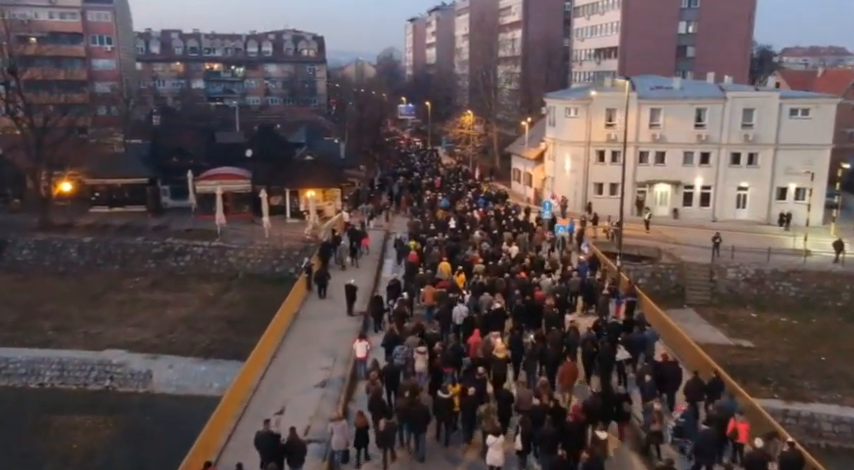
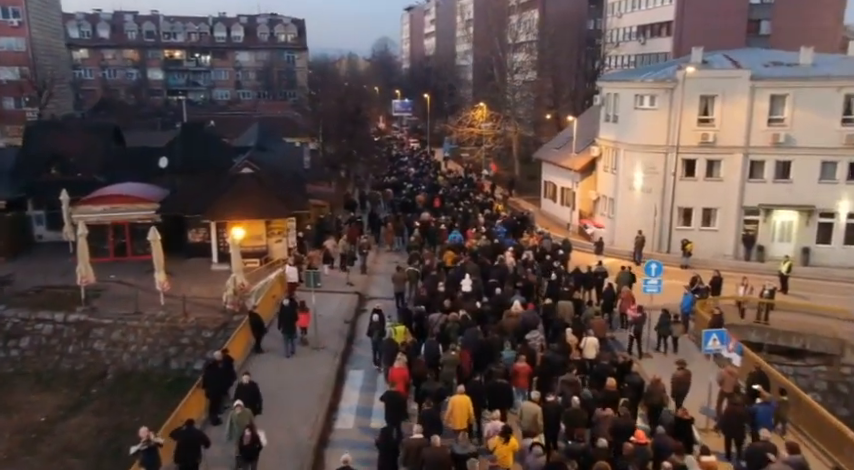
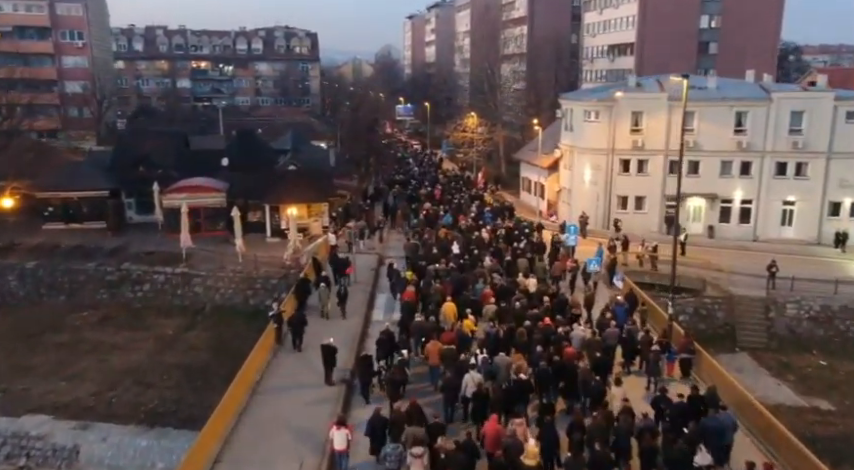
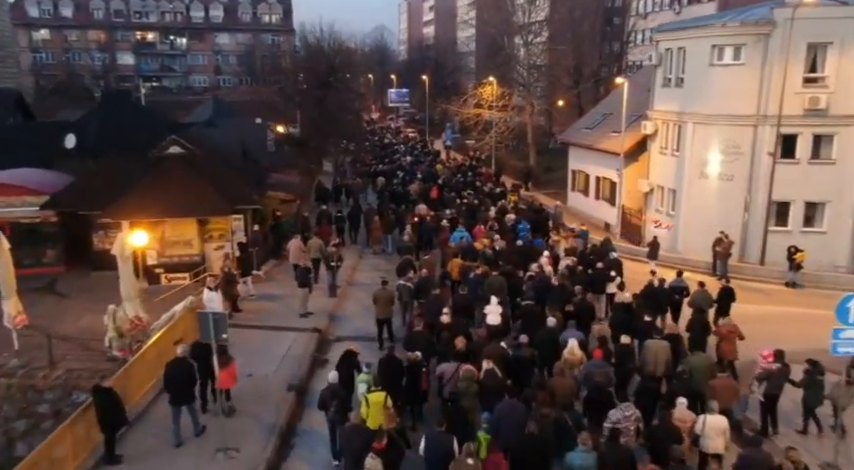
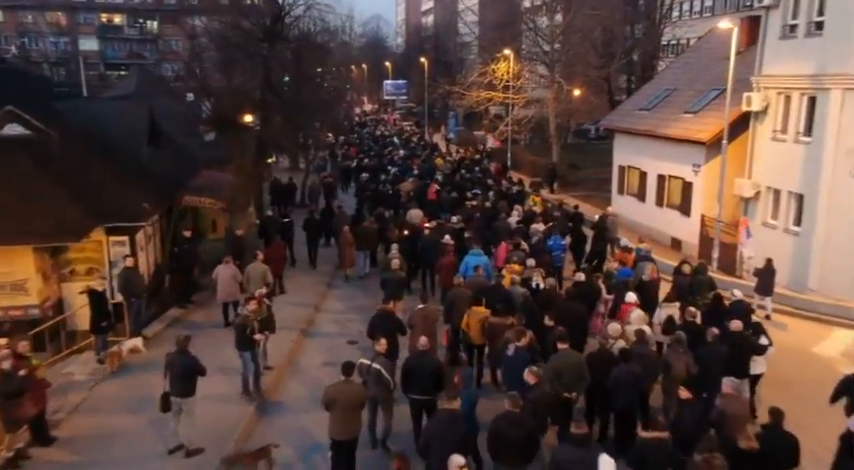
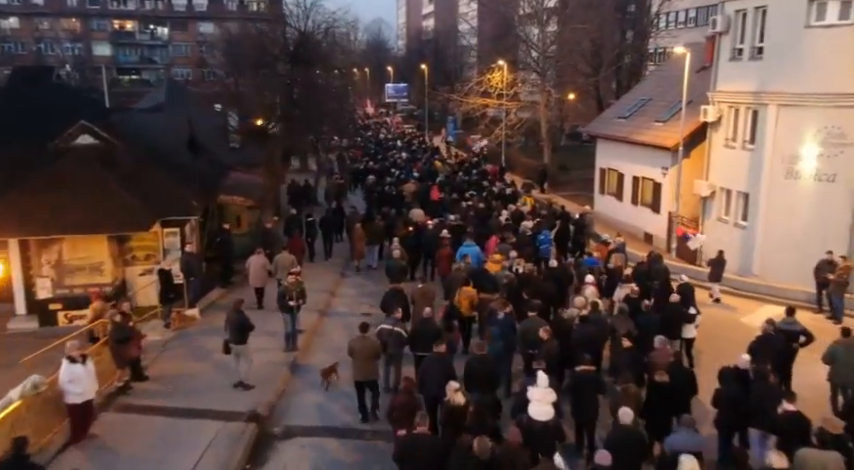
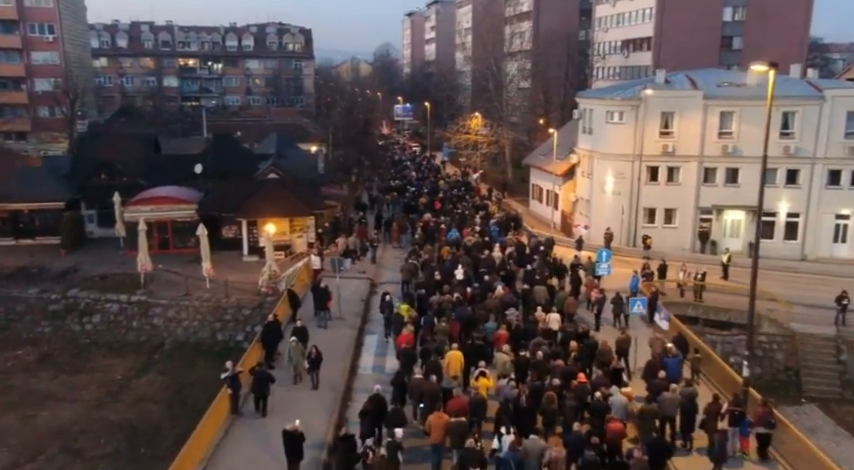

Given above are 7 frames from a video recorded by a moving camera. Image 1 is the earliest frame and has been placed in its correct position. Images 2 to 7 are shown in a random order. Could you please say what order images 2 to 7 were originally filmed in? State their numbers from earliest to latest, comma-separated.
3, 7, 2, 4, 6, 5
